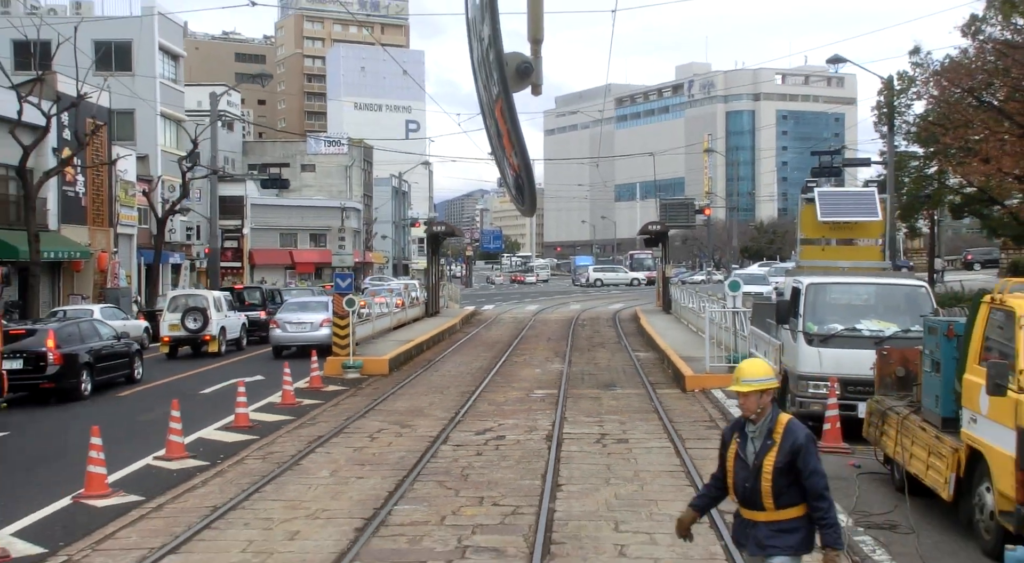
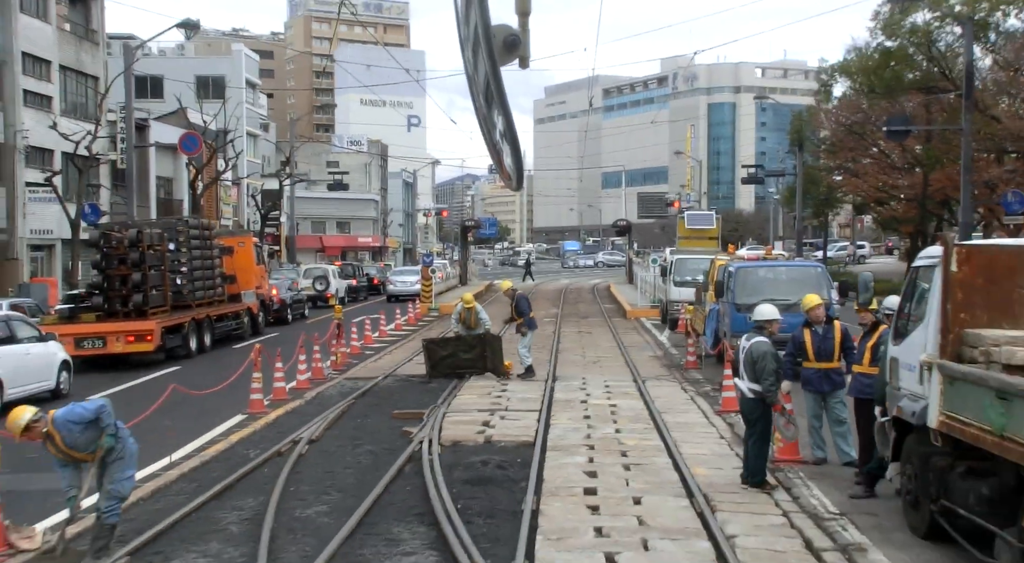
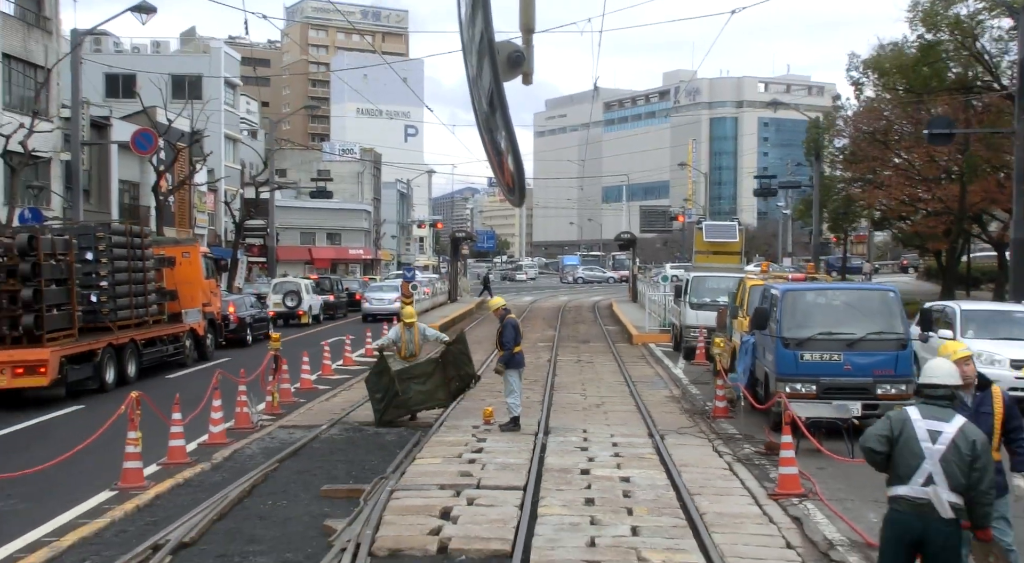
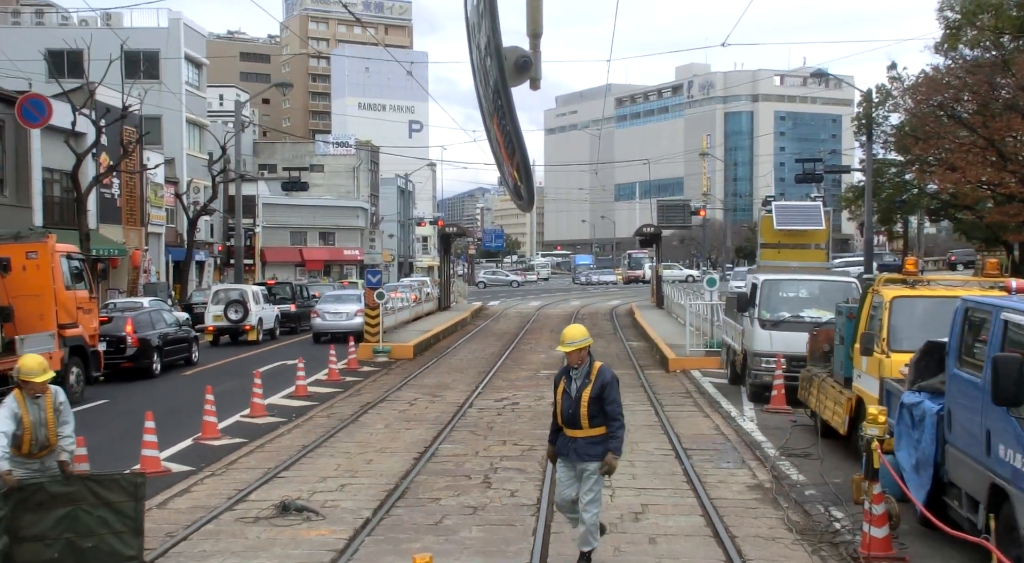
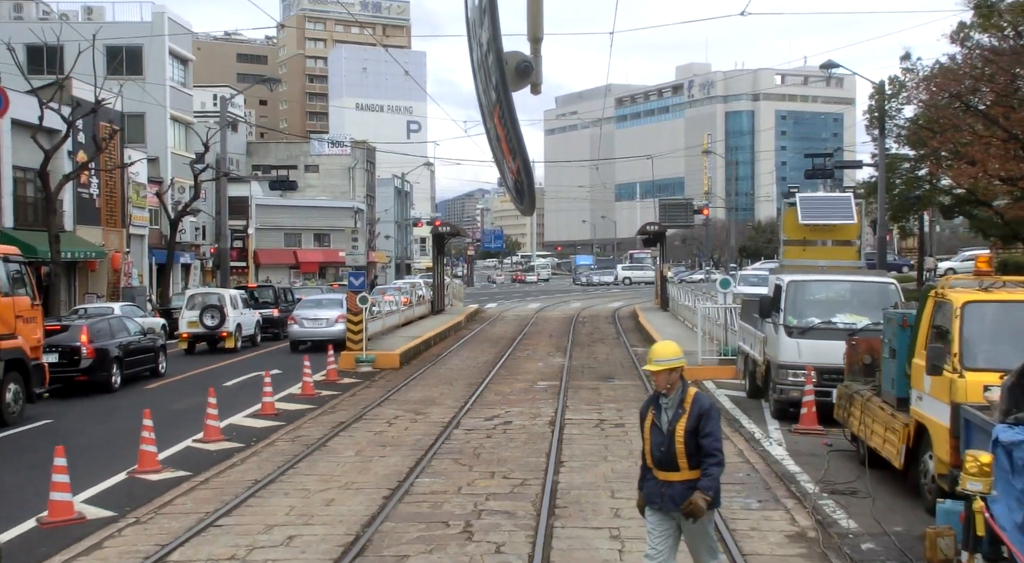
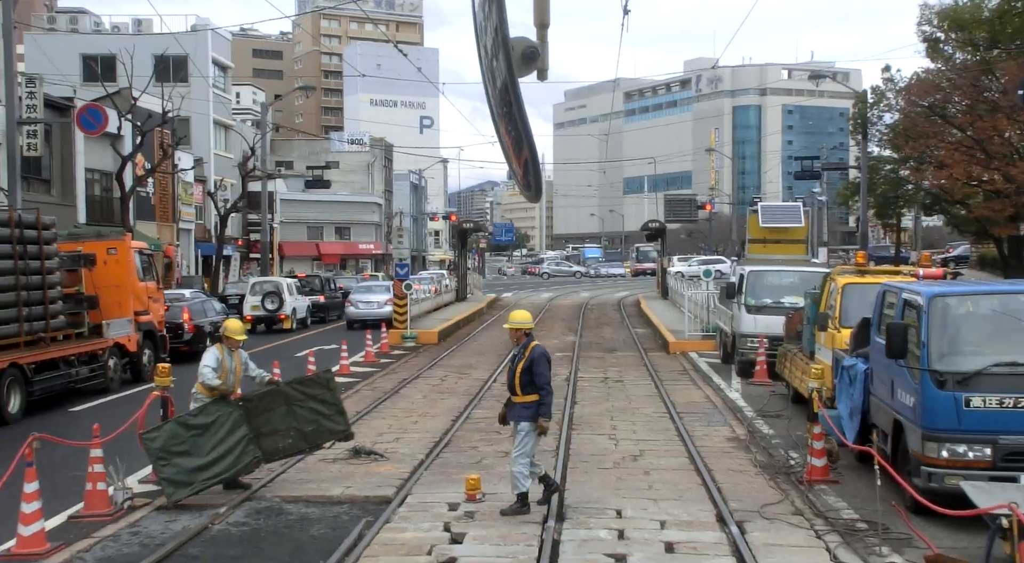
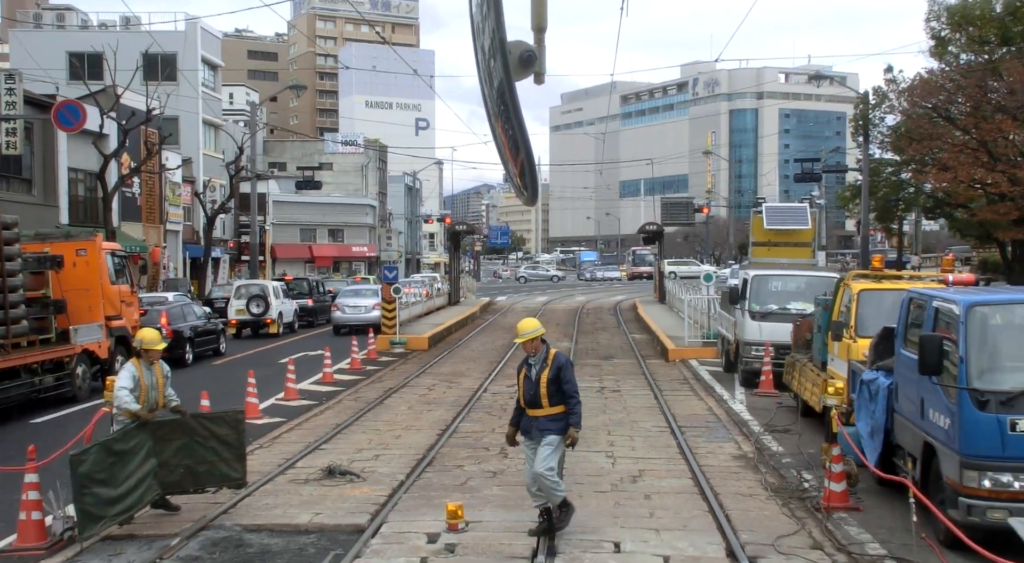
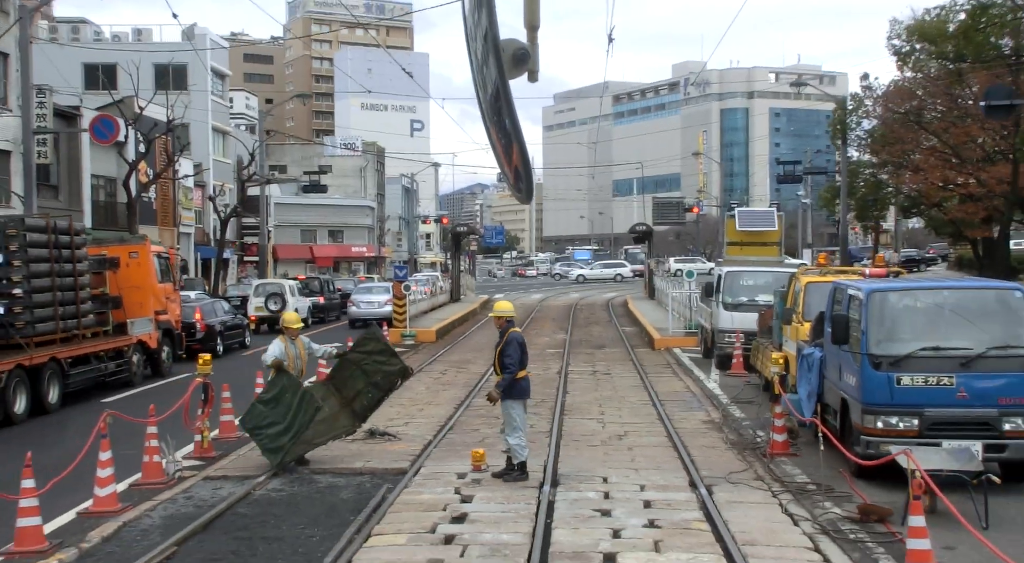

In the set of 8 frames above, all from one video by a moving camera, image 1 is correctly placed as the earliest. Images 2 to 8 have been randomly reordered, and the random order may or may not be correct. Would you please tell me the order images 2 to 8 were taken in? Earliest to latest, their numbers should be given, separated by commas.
5, 4, 7, 6, 8, 3, 2
